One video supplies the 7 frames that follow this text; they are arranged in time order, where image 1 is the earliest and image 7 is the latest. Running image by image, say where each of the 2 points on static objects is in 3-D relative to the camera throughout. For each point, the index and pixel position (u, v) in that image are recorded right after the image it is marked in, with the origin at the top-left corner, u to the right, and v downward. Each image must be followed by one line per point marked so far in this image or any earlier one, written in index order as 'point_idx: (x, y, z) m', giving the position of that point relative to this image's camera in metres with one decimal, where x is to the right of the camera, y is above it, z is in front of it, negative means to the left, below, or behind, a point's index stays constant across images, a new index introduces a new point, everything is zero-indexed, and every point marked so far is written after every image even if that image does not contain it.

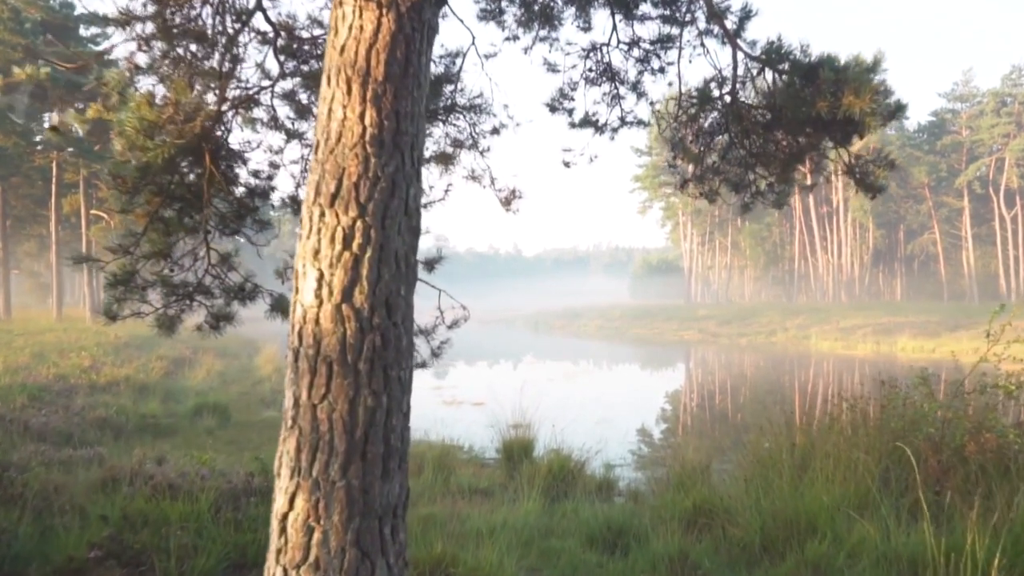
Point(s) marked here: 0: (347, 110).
0: (-0.6, +0.6, +2.4) m
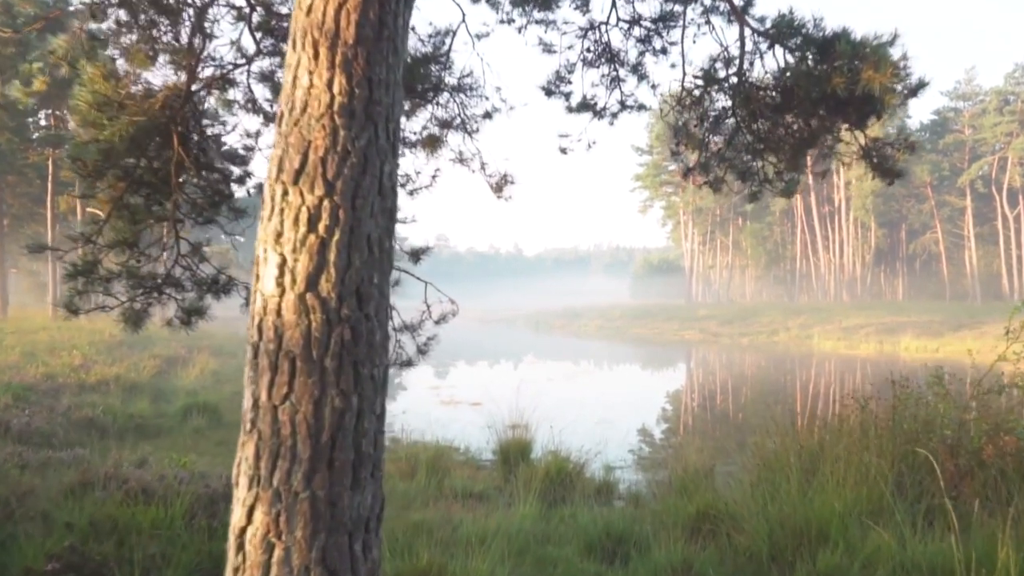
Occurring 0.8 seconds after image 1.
0: (-0.6, +0.6, +2.2) m
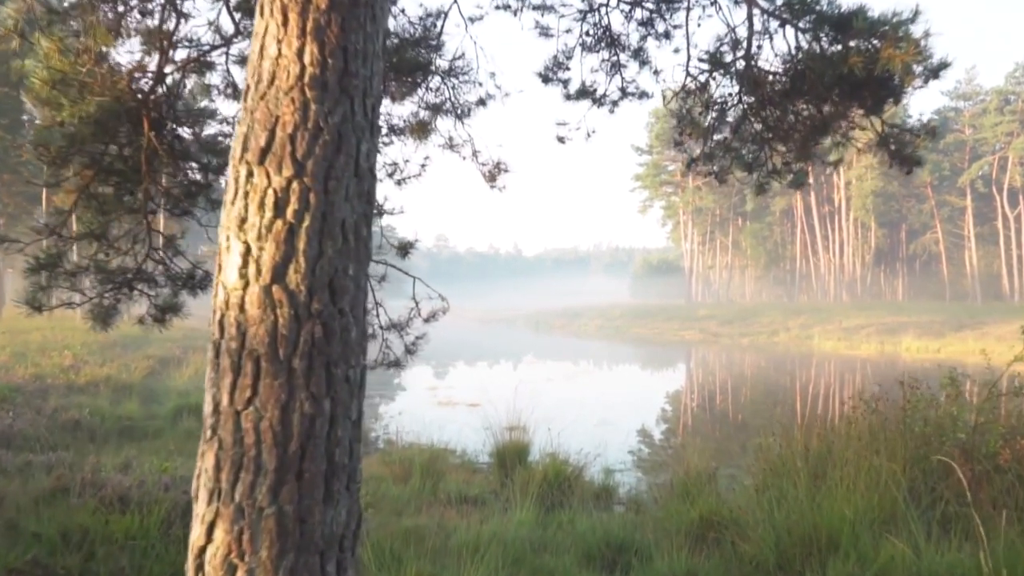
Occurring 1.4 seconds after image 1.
0: (-0.6, +0.7, +1.9) m
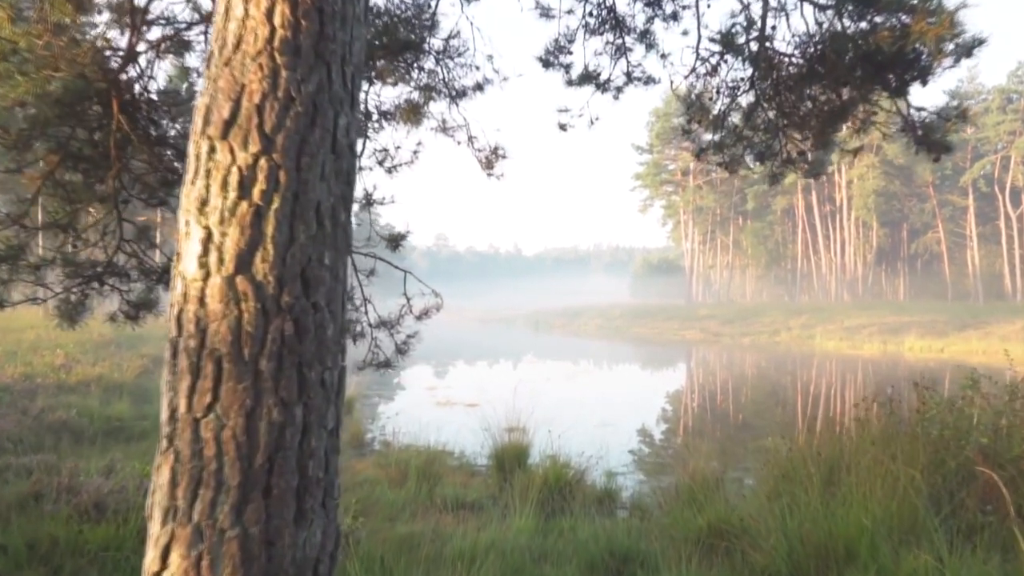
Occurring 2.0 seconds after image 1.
0: (-0.6, +0.7, +1.7) m
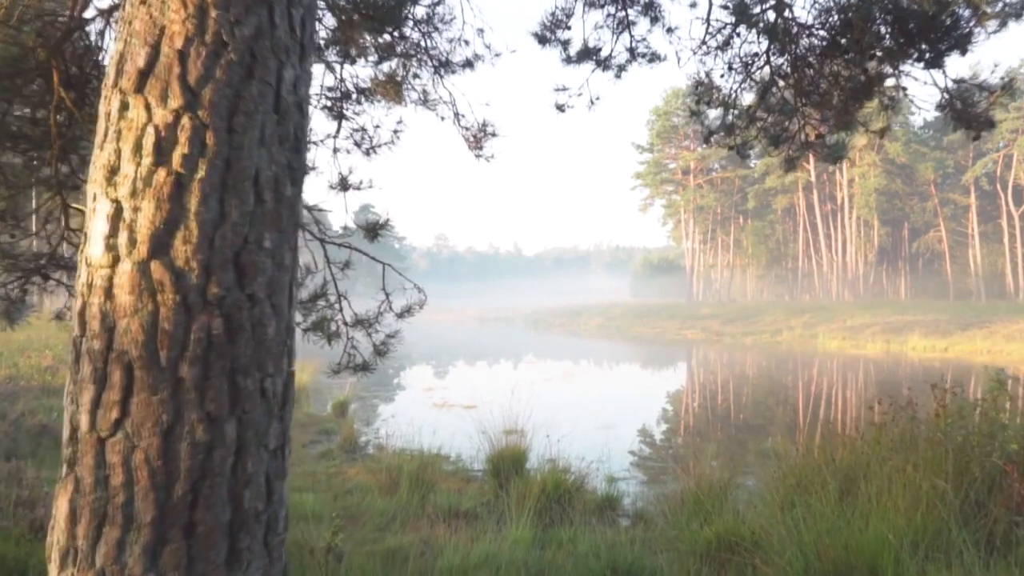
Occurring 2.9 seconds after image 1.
0: (-0.7, +0.7, +1.4) m
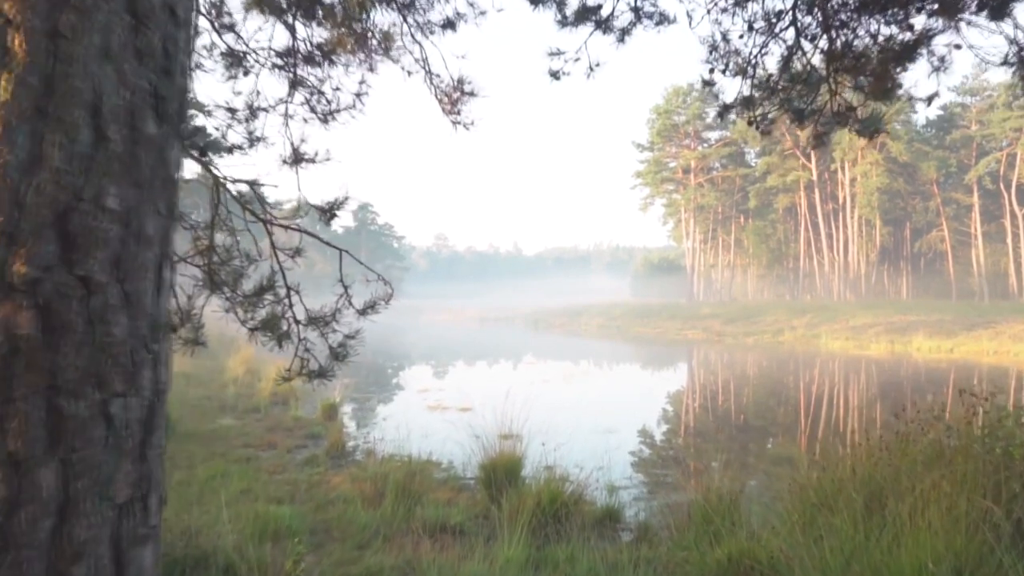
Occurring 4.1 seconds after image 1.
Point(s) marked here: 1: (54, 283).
0: (-0.7, +0.7, +1.0) m
1: (-0.6, 0.0, +0.9) m
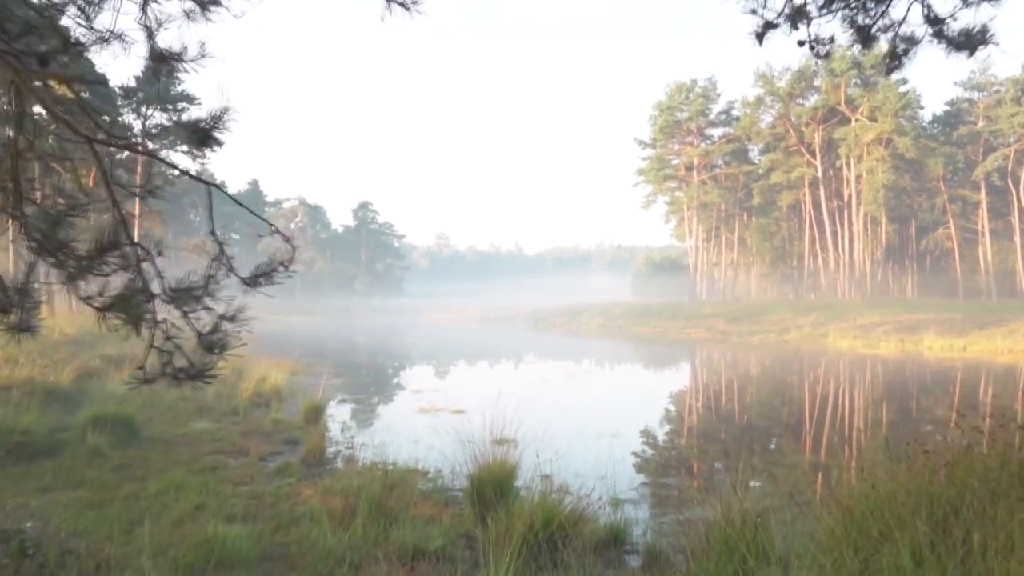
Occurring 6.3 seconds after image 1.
0: (-0.8, +0.8, +0.2) m
1: (-0.7, +0.1, +0.1) m
